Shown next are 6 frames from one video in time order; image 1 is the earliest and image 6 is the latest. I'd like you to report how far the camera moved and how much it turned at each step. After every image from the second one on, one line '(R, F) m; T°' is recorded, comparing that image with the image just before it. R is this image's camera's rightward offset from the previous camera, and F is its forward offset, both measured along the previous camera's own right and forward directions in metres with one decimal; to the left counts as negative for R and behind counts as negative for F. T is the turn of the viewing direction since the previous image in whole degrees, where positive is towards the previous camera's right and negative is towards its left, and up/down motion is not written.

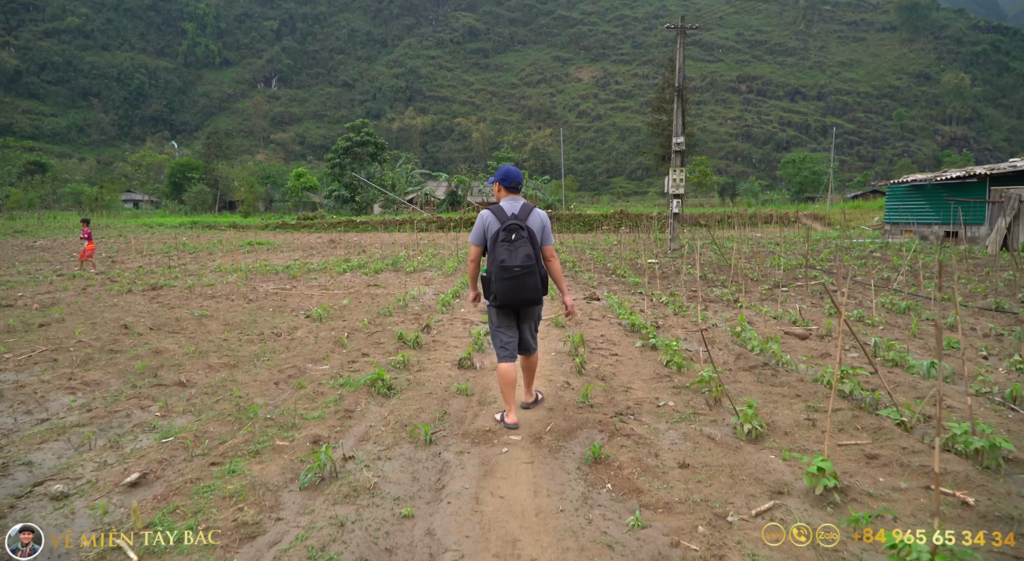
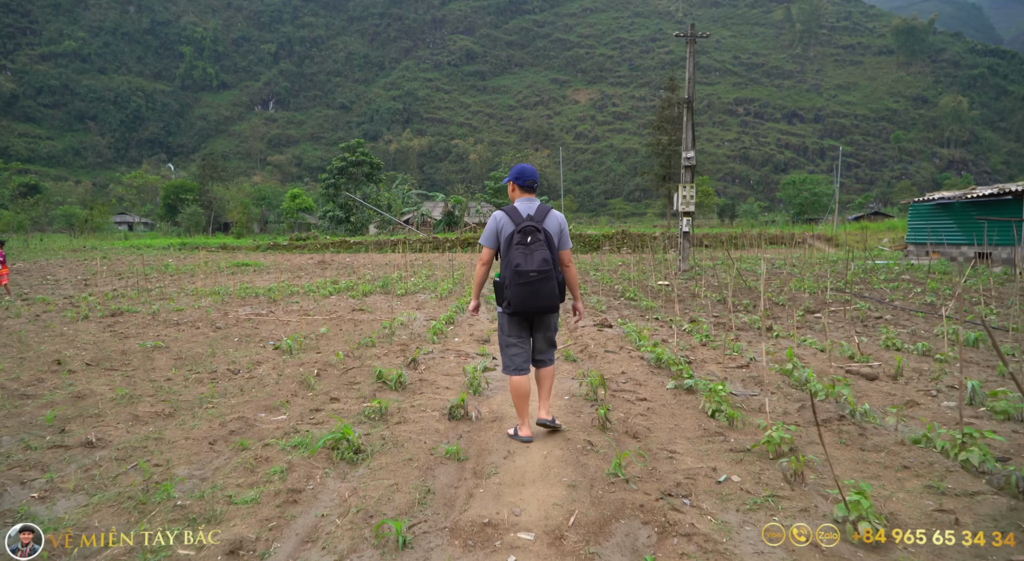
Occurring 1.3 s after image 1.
(0.0, +0.8) m; 0°
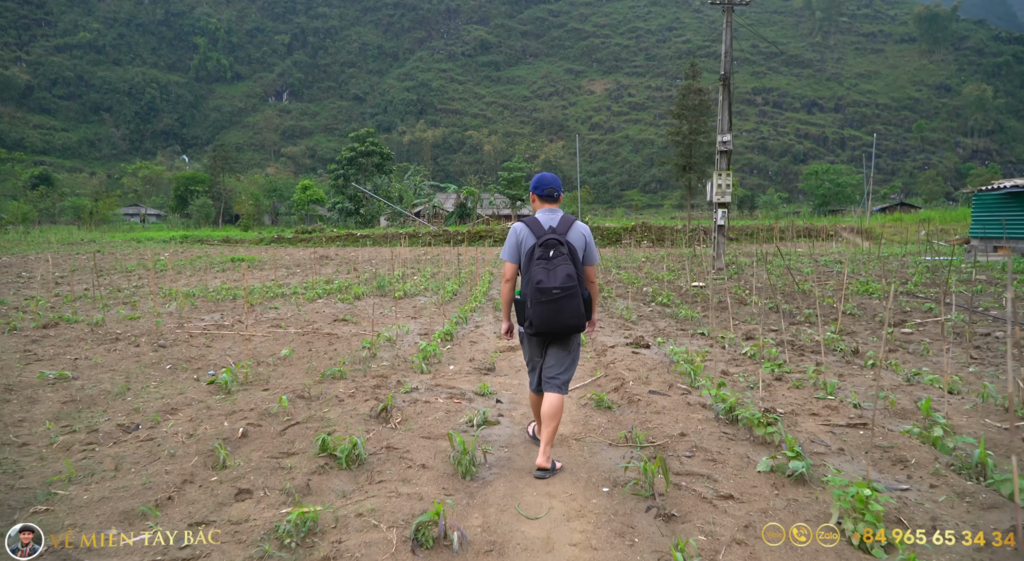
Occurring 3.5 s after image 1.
(0.0, +1.2) m; -1°
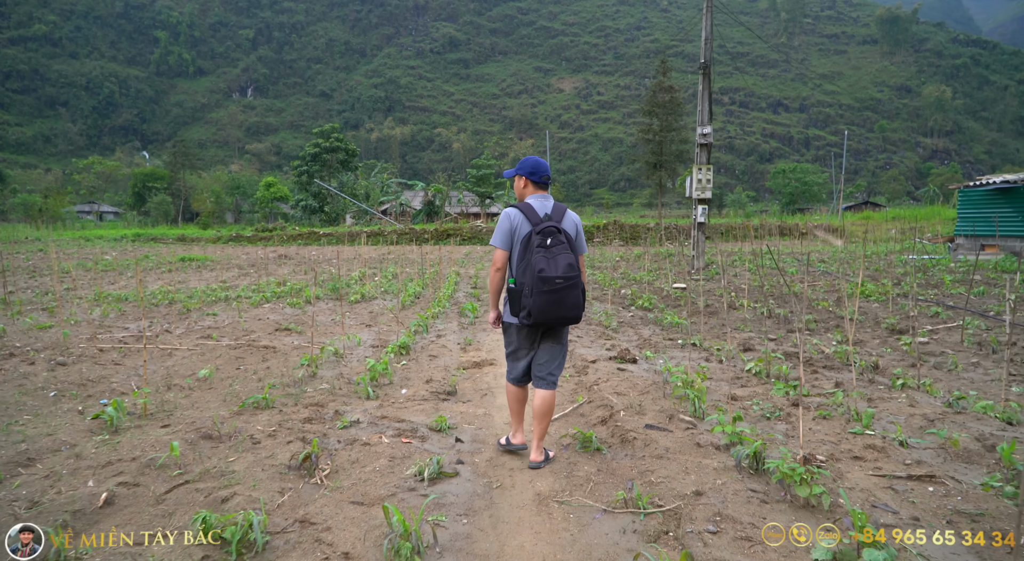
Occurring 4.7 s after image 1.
(0.0, +0.7) m; +3°
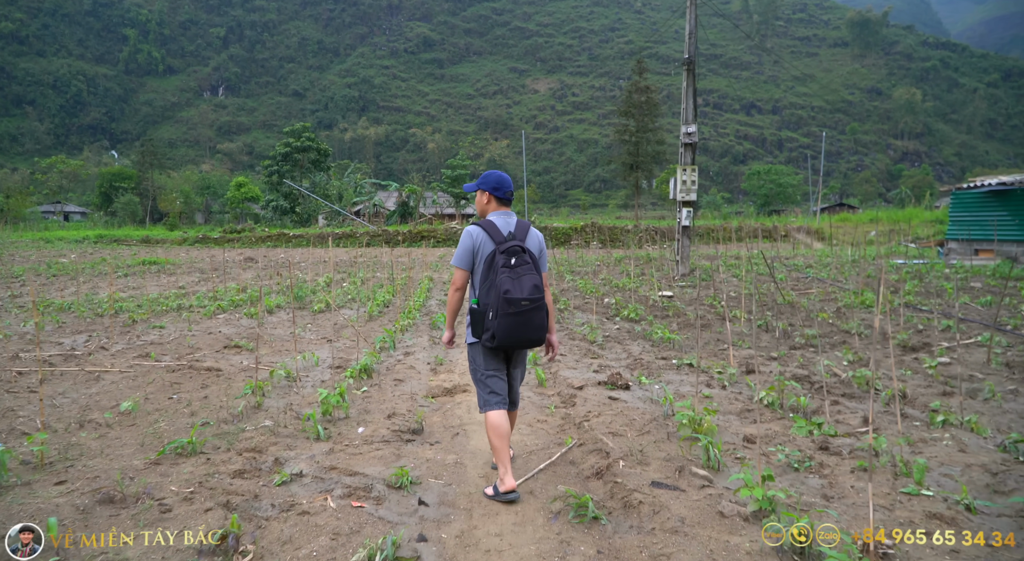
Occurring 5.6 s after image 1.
(0.0, +0.5) m; +2°
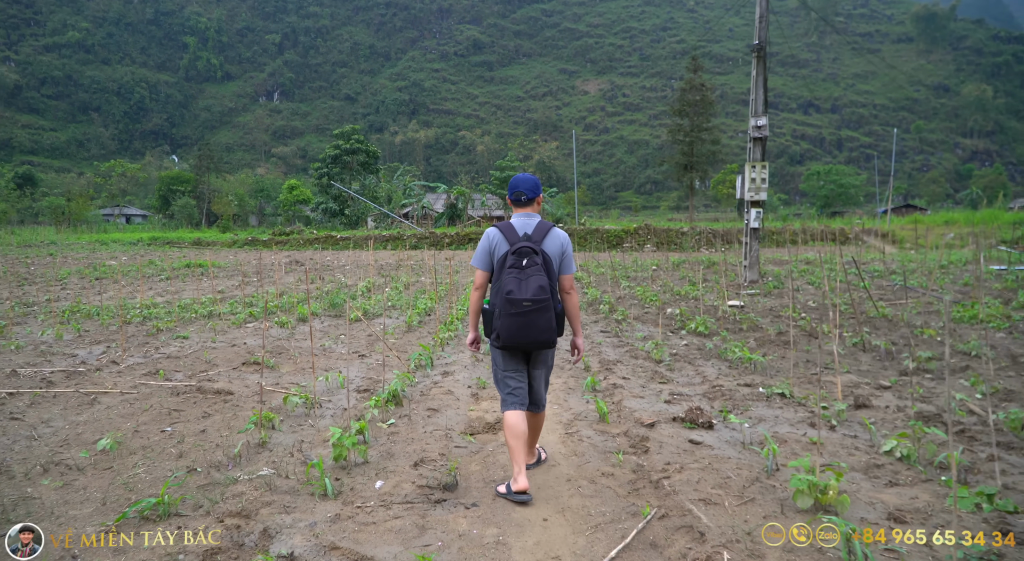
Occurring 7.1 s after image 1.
(0.0, +0.6) m; -4°
